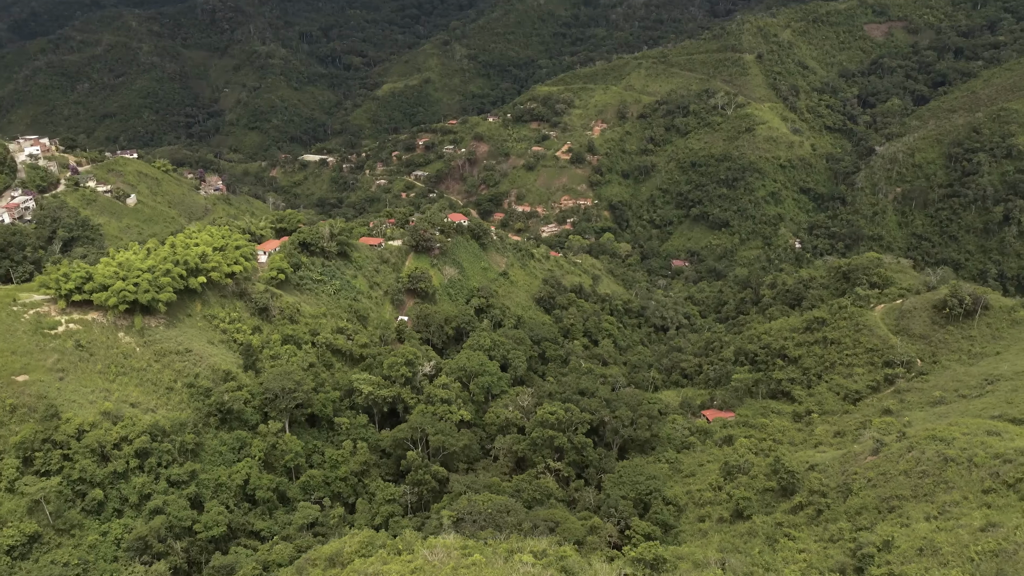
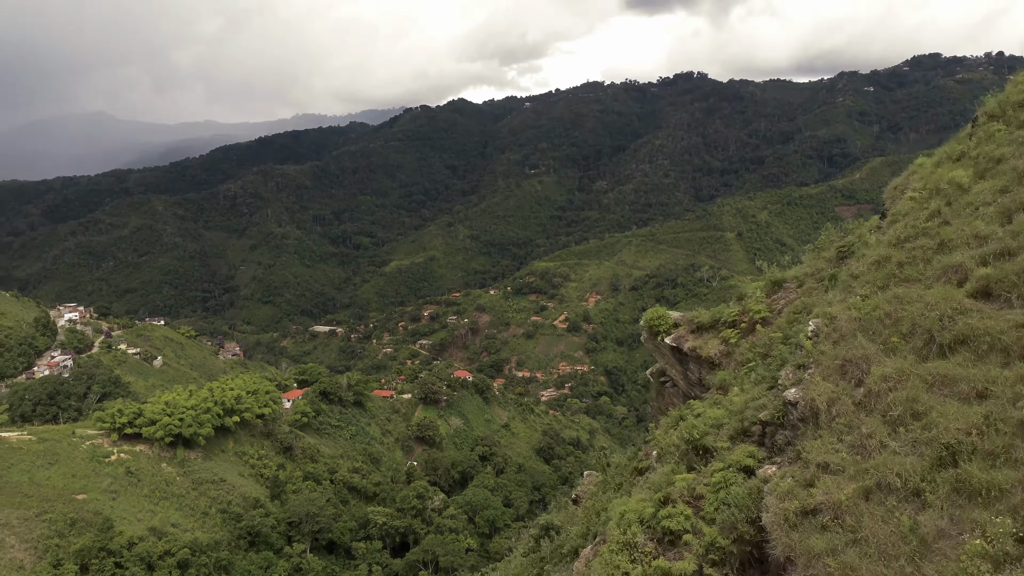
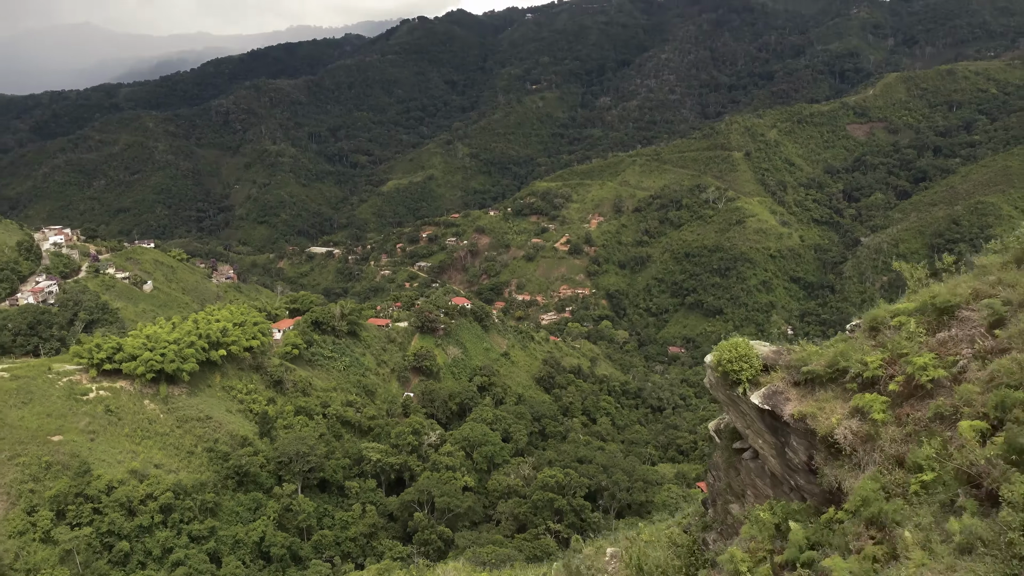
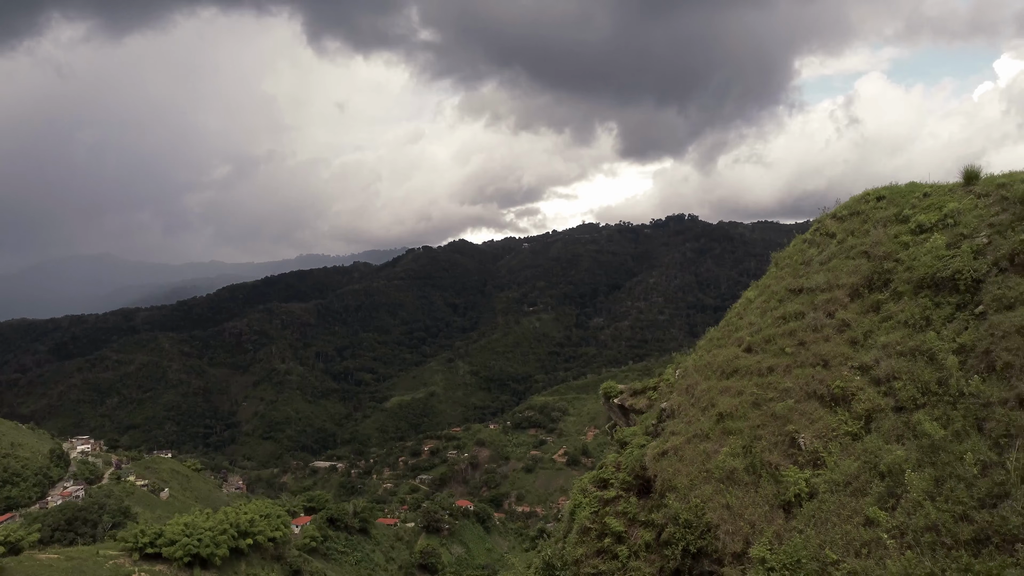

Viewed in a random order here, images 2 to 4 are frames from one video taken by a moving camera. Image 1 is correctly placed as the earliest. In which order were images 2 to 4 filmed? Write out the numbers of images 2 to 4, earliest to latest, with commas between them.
3, 2, 4
